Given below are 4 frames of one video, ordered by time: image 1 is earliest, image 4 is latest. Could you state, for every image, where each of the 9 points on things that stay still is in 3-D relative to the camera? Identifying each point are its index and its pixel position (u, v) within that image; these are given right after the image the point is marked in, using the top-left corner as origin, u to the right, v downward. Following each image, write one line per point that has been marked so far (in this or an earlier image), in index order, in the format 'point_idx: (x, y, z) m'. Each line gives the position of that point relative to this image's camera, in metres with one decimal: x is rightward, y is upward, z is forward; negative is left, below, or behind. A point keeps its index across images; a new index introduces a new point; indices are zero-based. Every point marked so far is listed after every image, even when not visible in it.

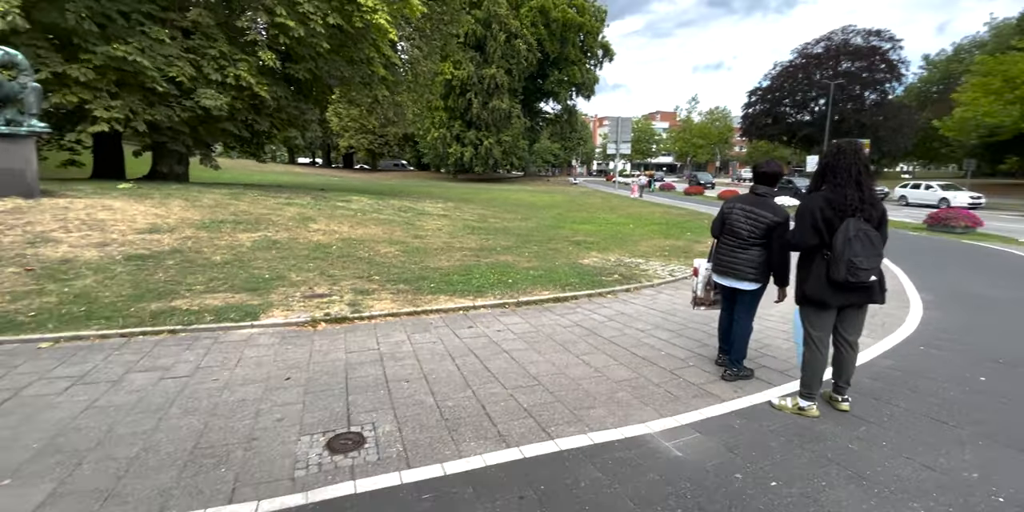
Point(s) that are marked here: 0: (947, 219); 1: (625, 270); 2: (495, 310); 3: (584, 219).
0: (+15.9, +1.4, +17.9) m
1: (+1.9, -0.2, +8.4) m
2: (-0.2, -0.7, +5.9) m
3: (+2.7, +1.4, +18.6) m
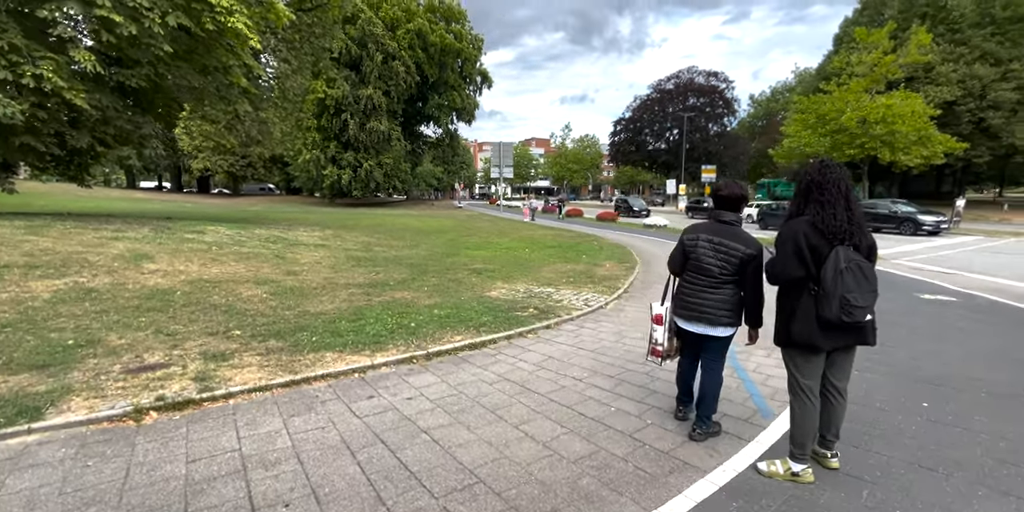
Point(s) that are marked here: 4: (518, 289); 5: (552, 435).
0: (+11.7, +0.9, +20.2) m
1: (+0.4, -0.7, +7.6) m
2: (-1.1, -1.1, +4.8) m
3: (-1.3, +0.4, +17.9) m
4: (+0.1, -0.6, +8.8) m
5: (+0.3, -1.3, +3.6) m
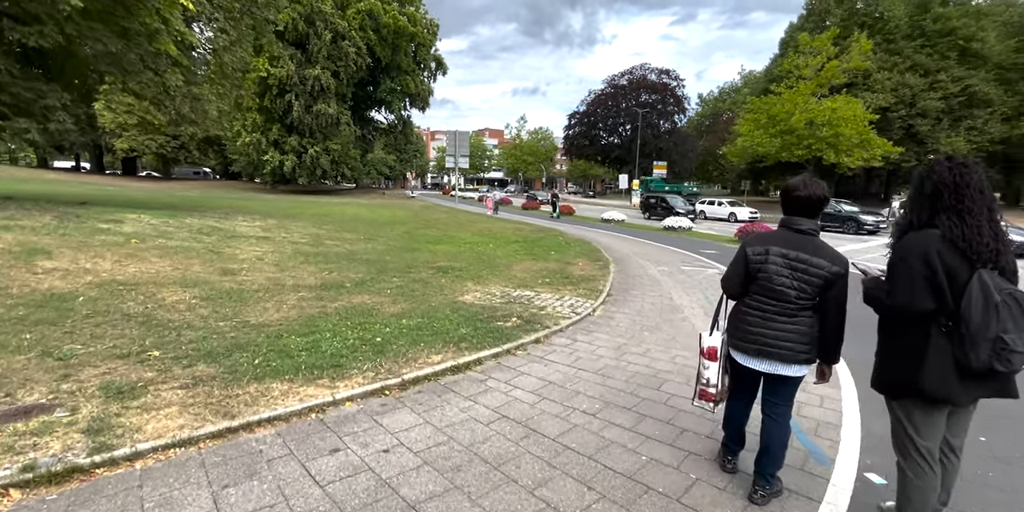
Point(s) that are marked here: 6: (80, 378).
0: (+10.1, +1.0, +20.4) m
1: (+0.1, -0.7, +6.8) m
2: (-1.1, -1.2, +3.8) m
3: (-2.6, +0.6, +16.8) m
4: (-0.3, -0.6, +7.9) m
5: (+0.4, -1.4, +2.7) m
6: (-3.5, -1.0, +4.0) m
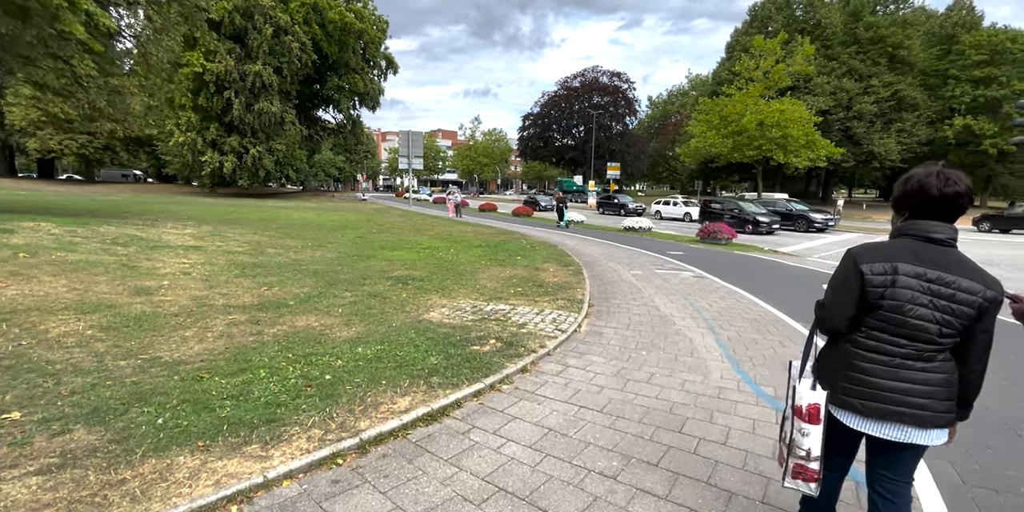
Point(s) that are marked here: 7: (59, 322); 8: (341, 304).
0: (+8.5, +1.0, +20.4) m
1: (-0.2, -0.9, +5.9) m
2: (-1.1, -1.3, +2.8) m
3: (-3.9, +0.4, +15.6) m
4: (-0.7, -0.7, +6.9) m
5: (+0.5, -1.5, +1.9) m
6: (-3.5, -1.1, +2.7) m
7: (-4.9, -0.7, +5.3) m
8: (-2.5, -0.7, +7.0) m
